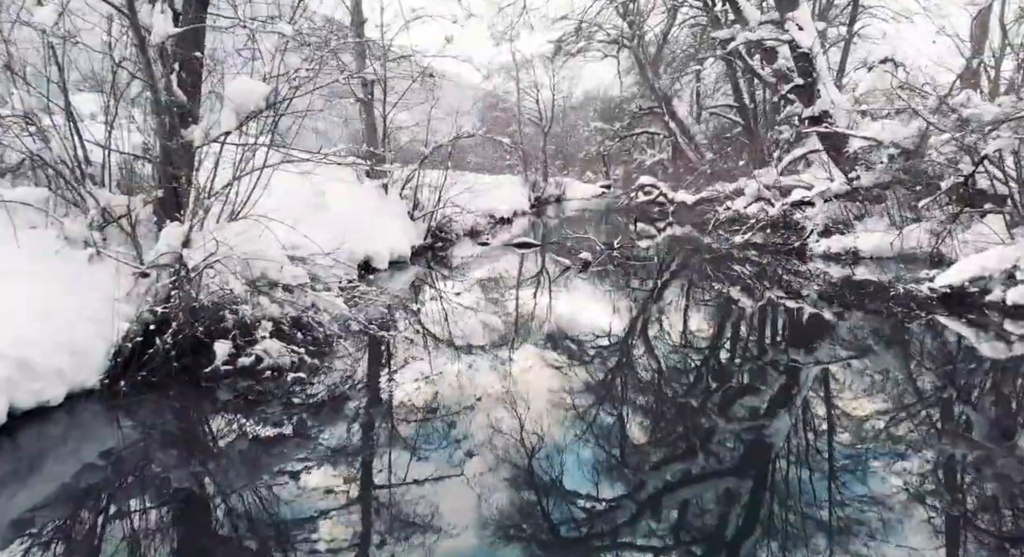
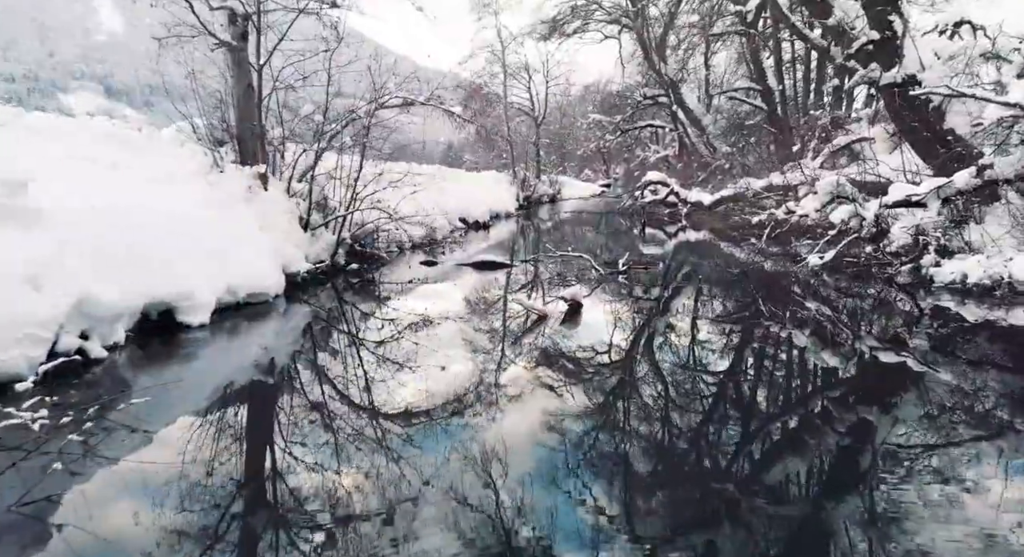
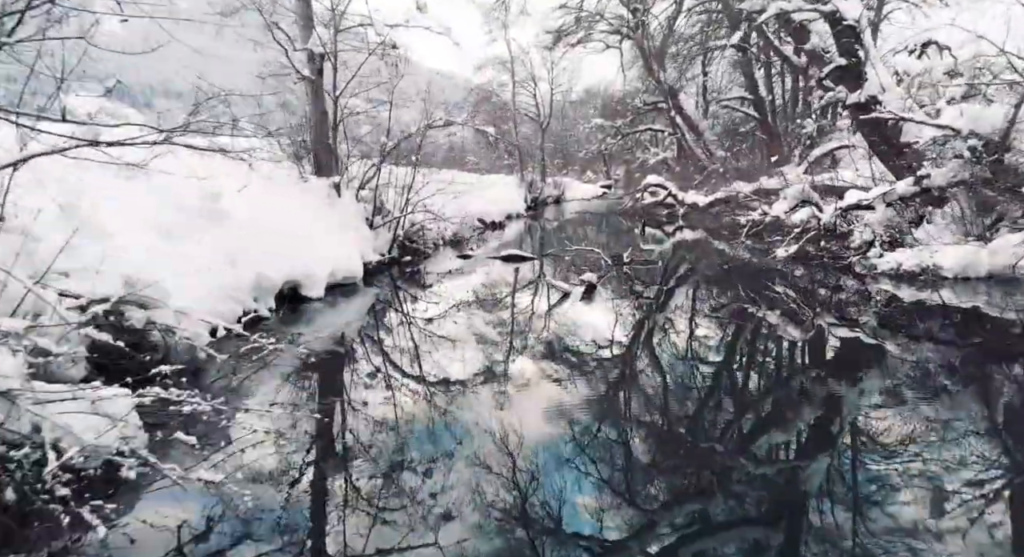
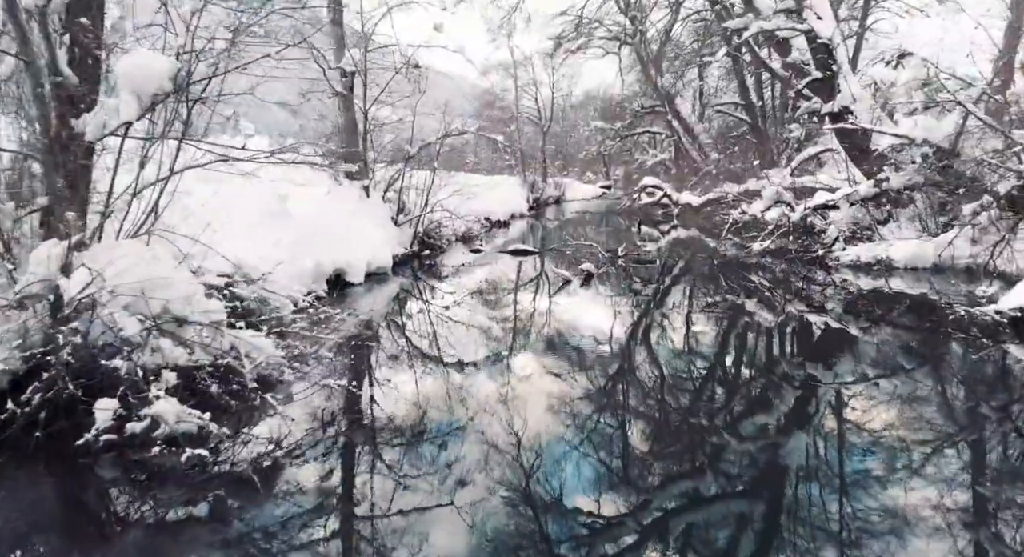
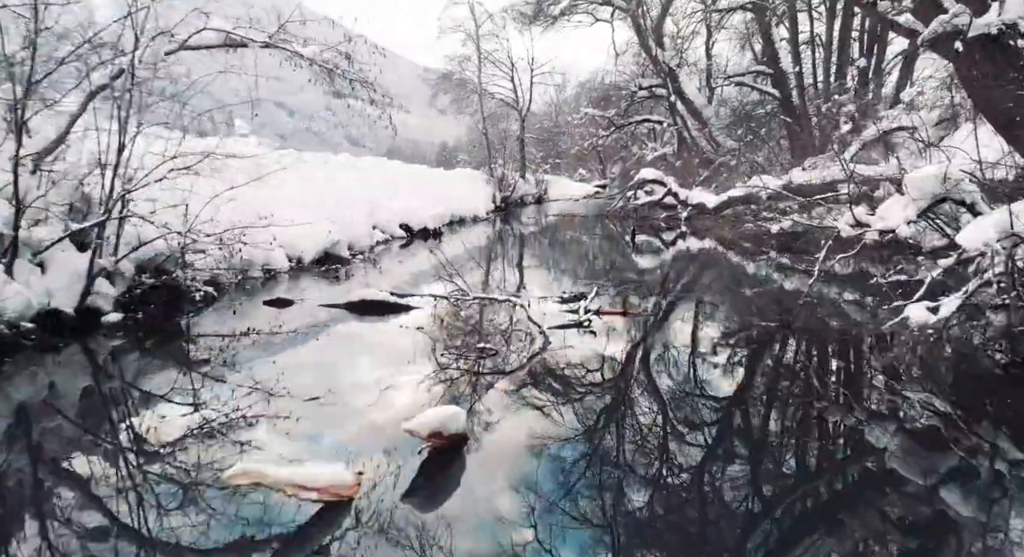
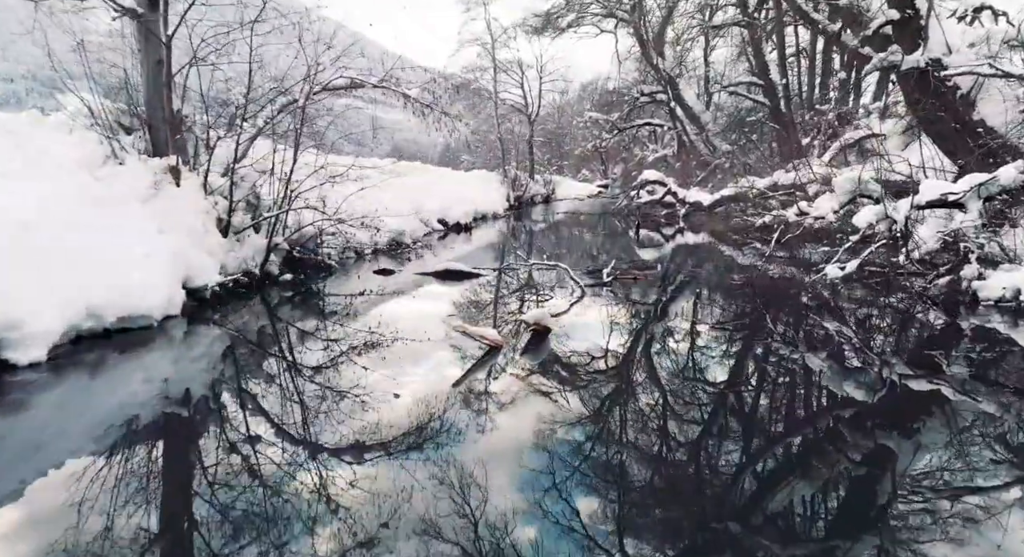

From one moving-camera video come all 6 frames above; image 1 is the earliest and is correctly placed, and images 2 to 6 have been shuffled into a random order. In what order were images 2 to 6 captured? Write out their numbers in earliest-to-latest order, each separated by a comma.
4, 3, 2, 6, 5
